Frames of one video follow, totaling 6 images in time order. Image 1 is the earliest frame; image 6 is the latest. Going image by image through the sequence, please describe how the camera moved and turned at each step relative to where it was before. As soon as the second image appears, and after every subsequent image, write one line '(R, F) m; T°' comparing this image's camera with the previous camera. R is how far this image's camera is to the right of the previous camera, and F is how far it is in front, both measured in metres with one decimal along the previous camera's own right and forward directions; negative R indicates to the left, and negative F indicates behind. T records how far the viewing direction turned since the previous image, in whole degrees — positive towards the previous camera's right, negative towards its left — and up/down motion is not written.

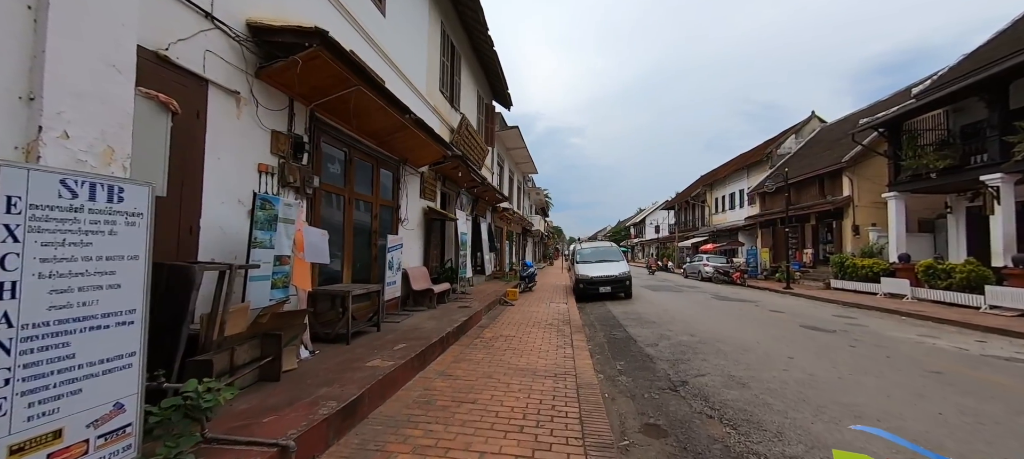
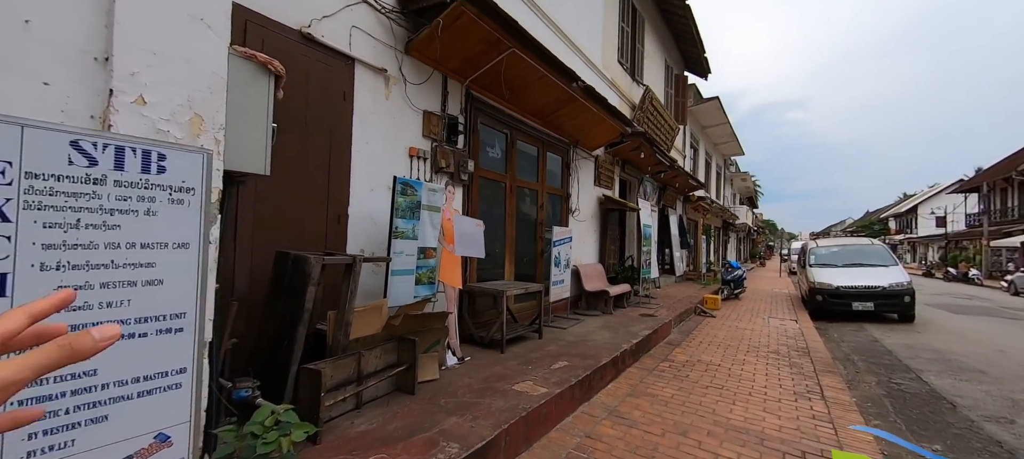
(-0.1, +1.3) m; -28°
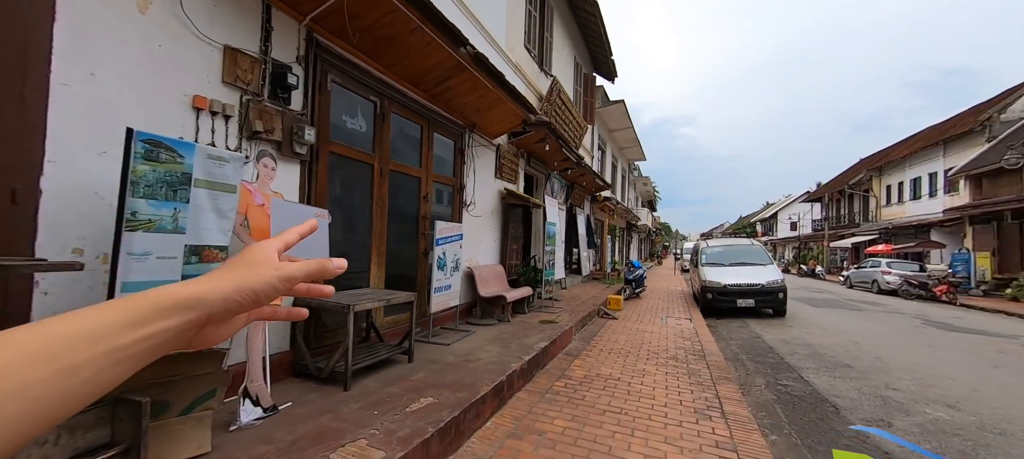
(+0.6, +0.9) m; +12°
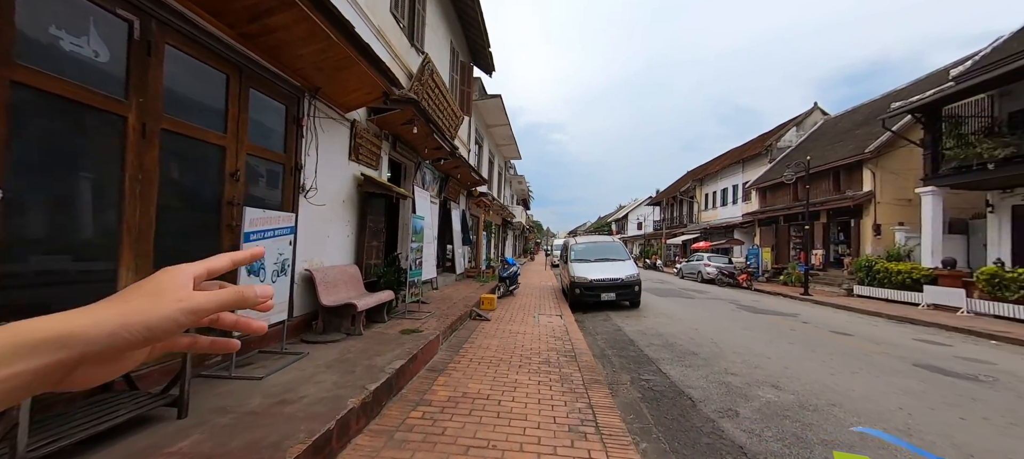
(+0.3, +0.7) m; +18°
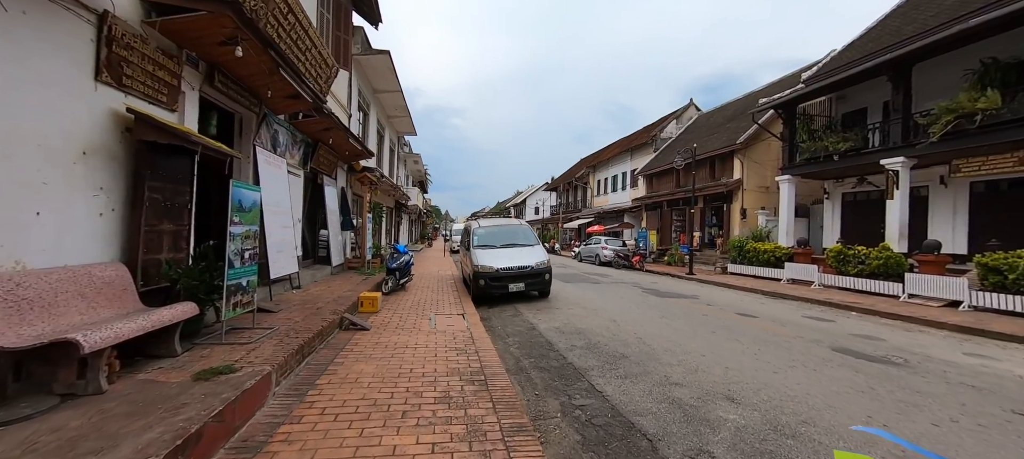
(+0.2, +1.6) m; +15°
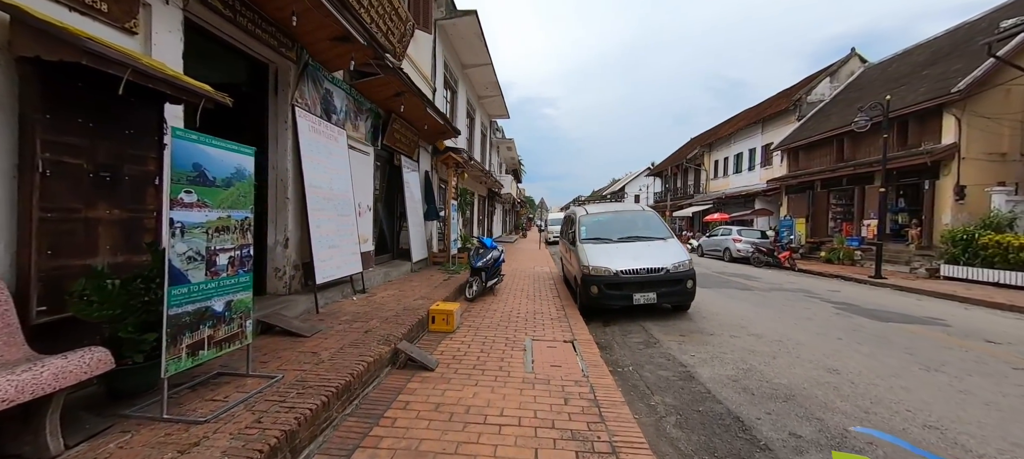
(-0.5, +2.2) m; -14°
